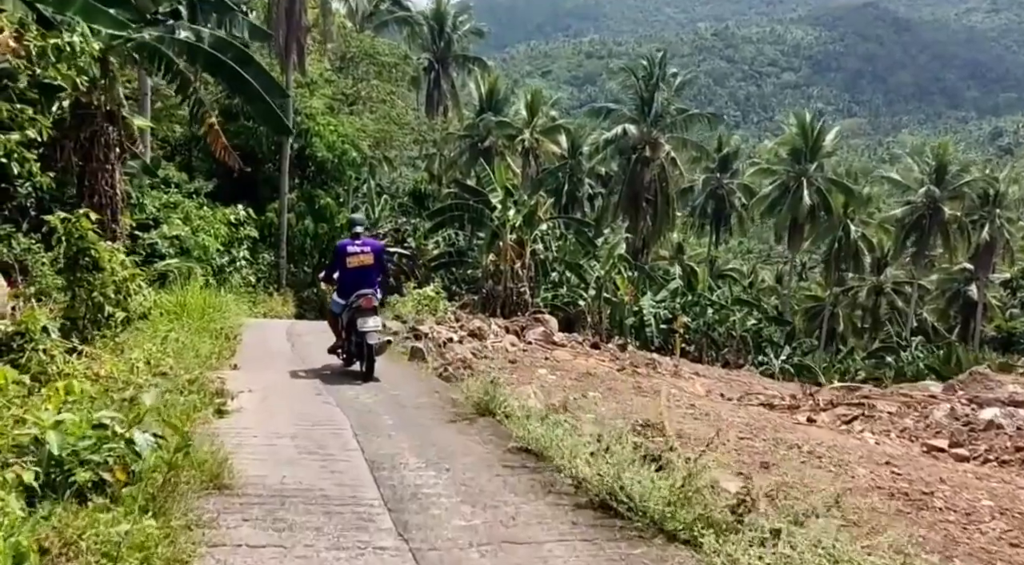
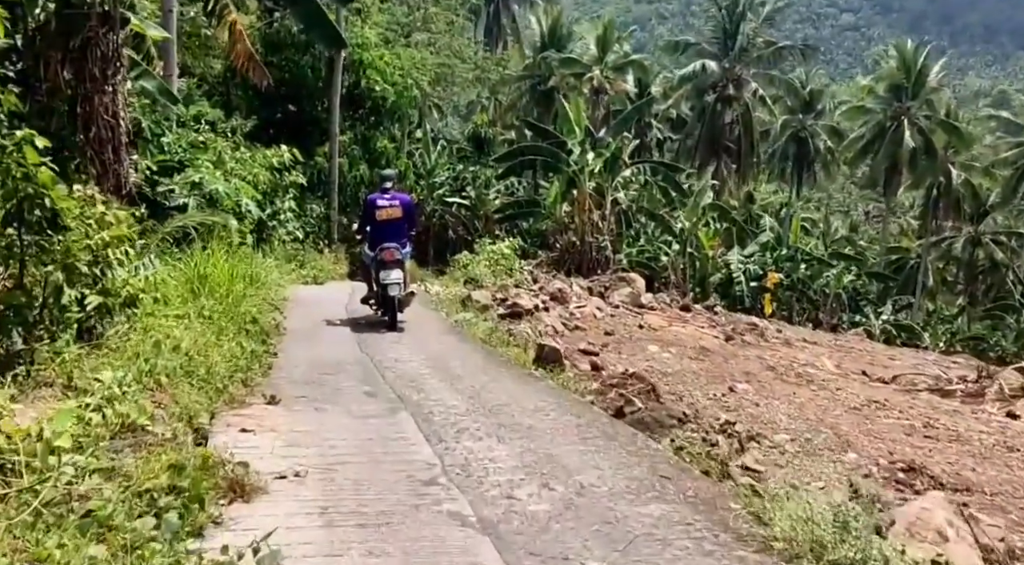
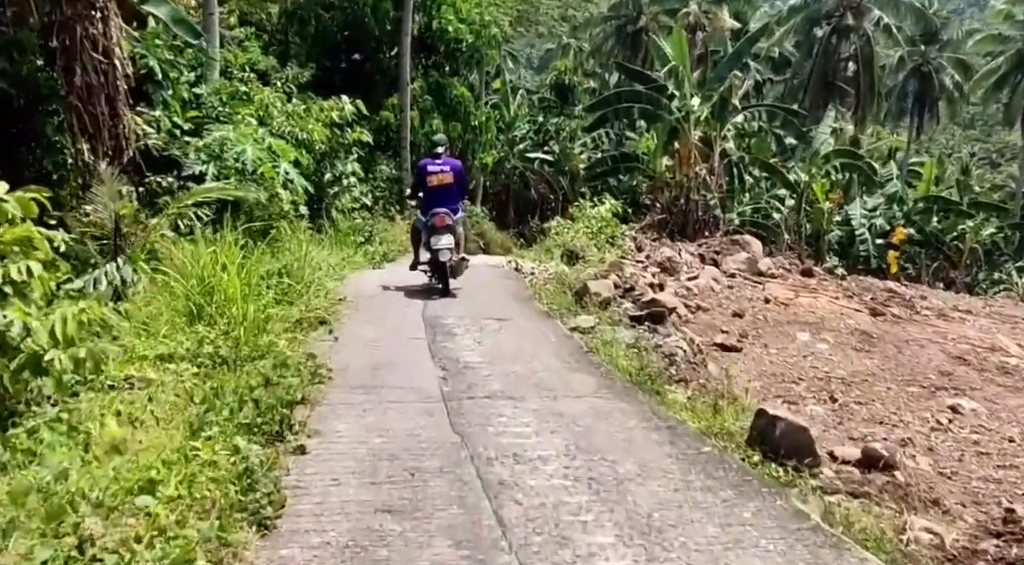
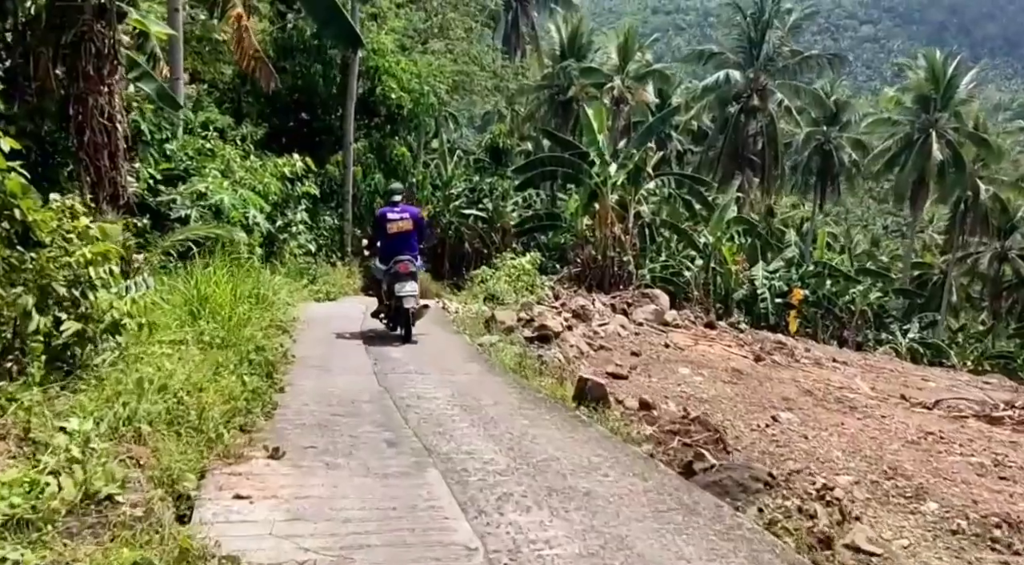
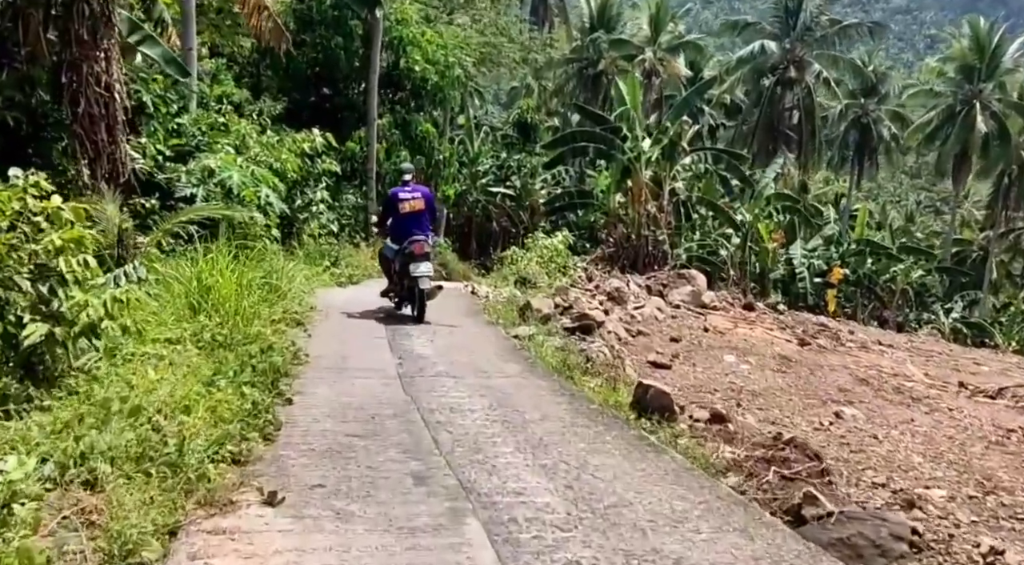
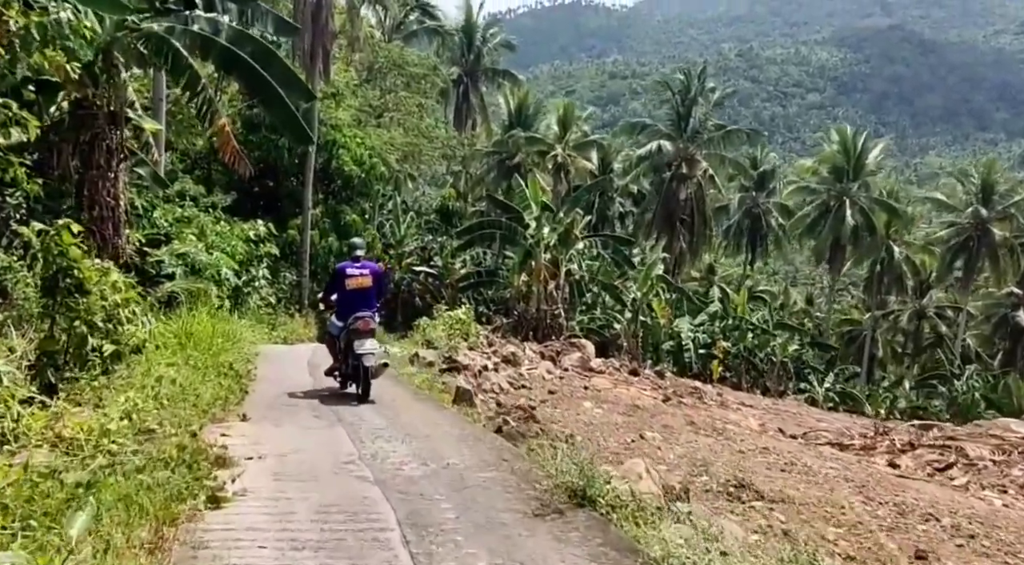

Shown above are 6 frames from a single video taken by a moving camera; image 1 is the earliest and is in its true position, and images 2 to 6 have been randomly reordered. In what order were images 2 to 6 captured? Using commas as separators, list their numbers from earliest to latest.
6, 2, 4, 5, 3
